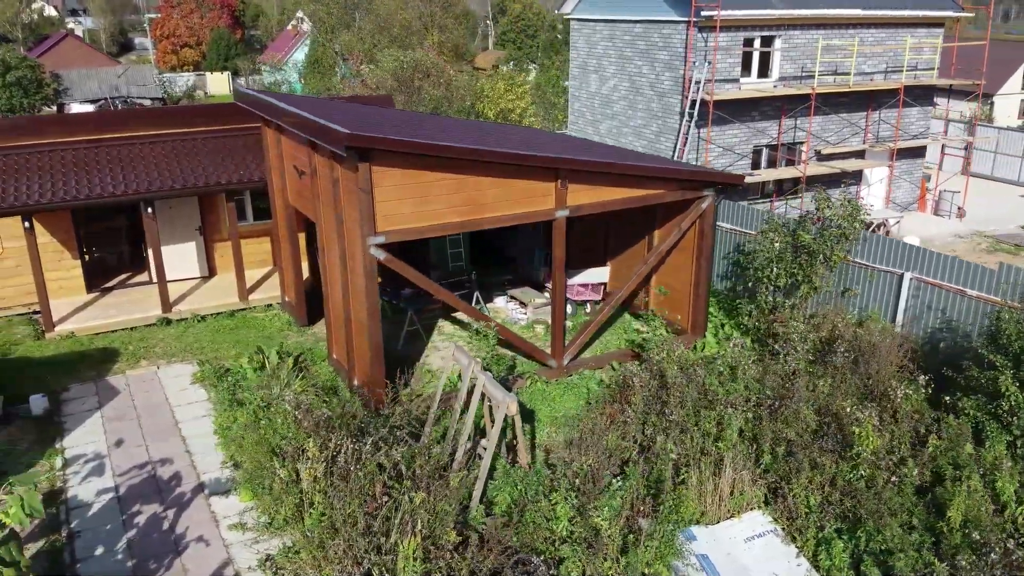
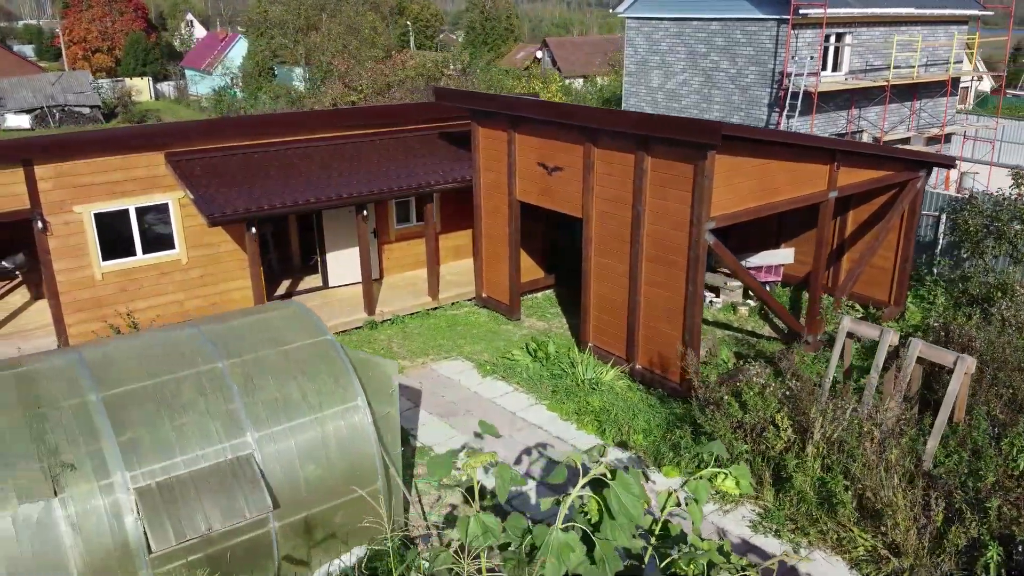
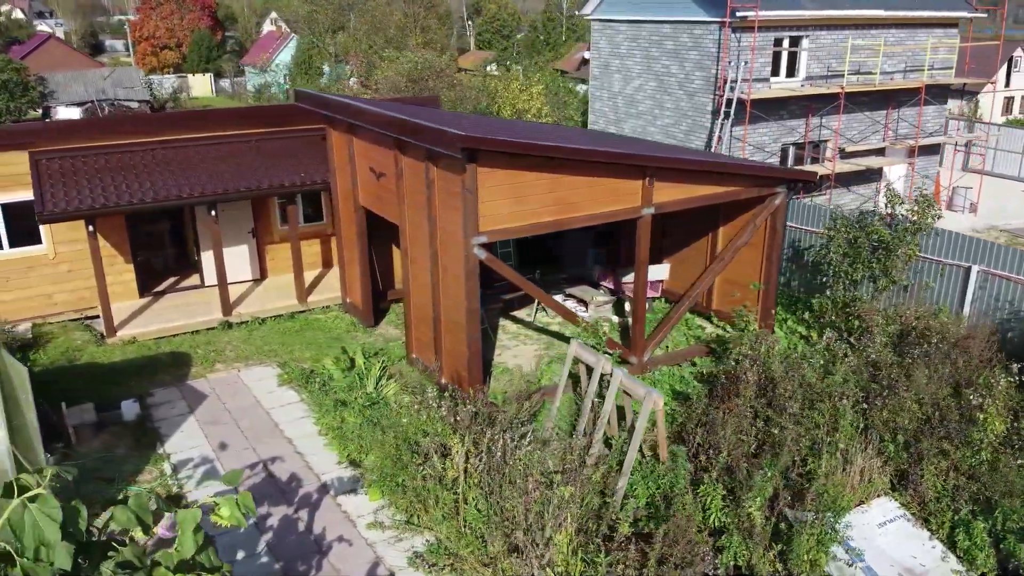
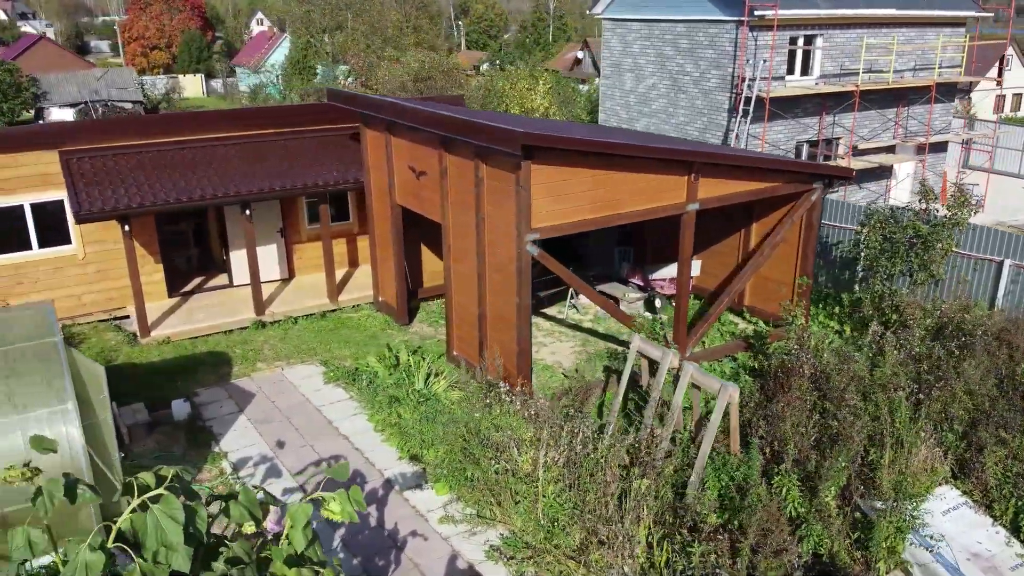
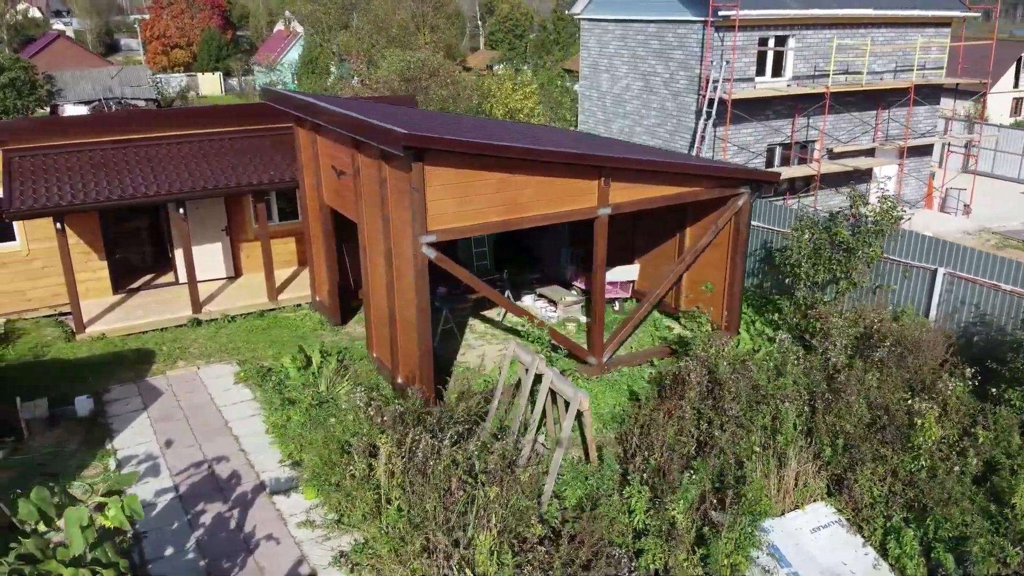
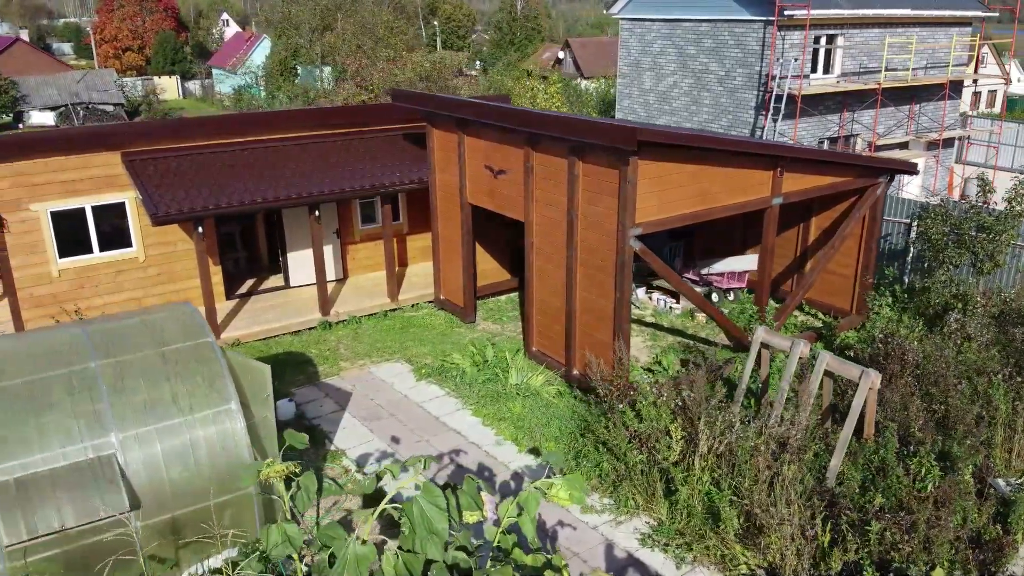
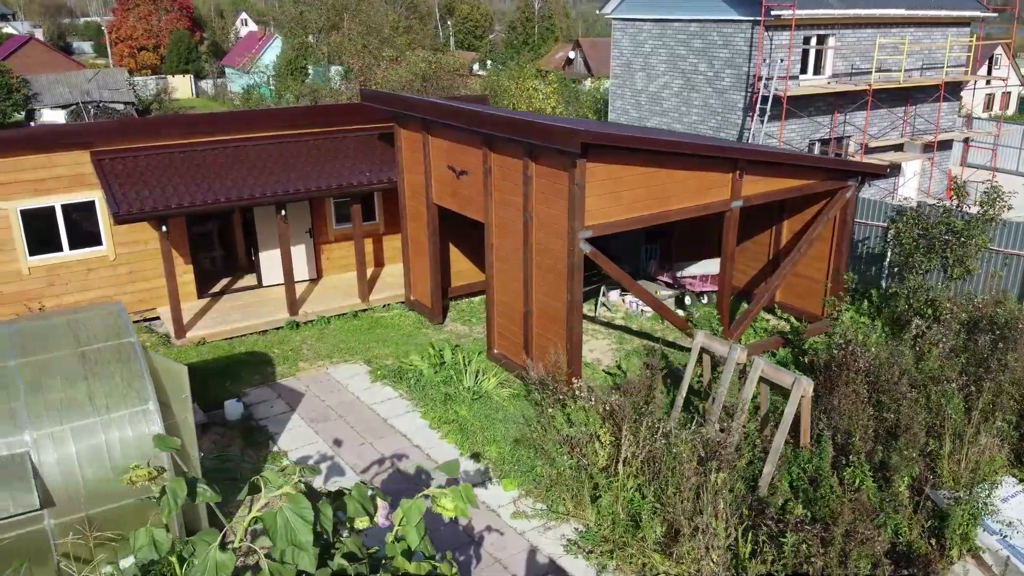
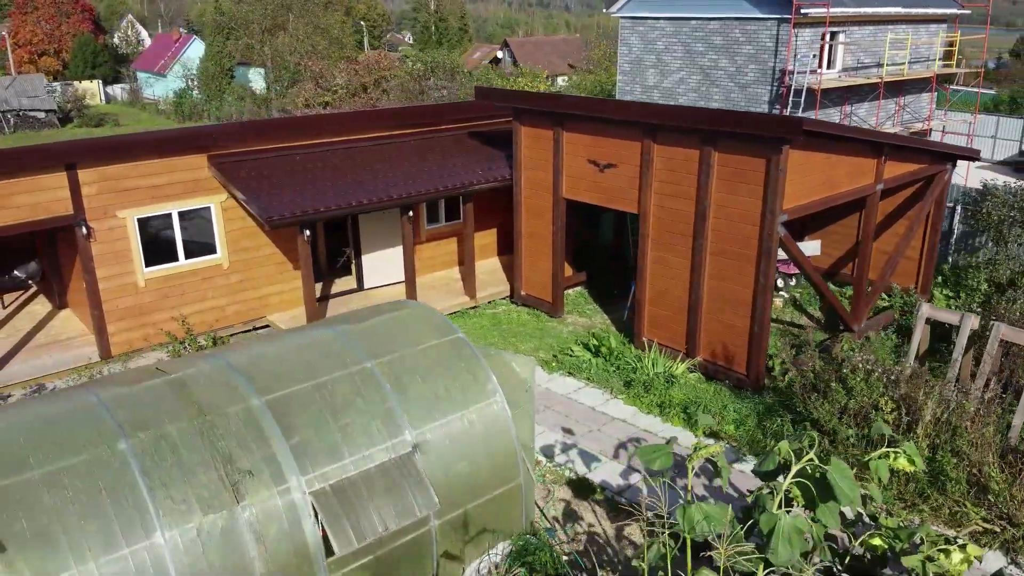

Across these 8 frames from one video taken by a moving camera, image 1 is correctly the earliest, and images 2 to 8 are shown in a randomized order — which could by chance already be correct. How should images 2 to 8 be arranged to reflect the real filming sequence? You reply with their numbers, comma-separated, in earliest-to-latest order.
5, 3, 4, 7, 6, 2, 8
